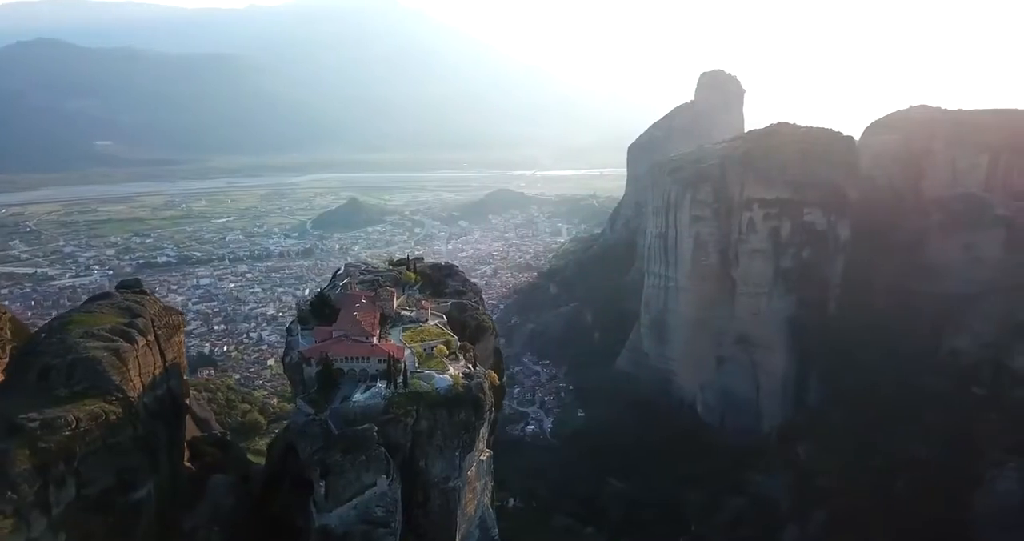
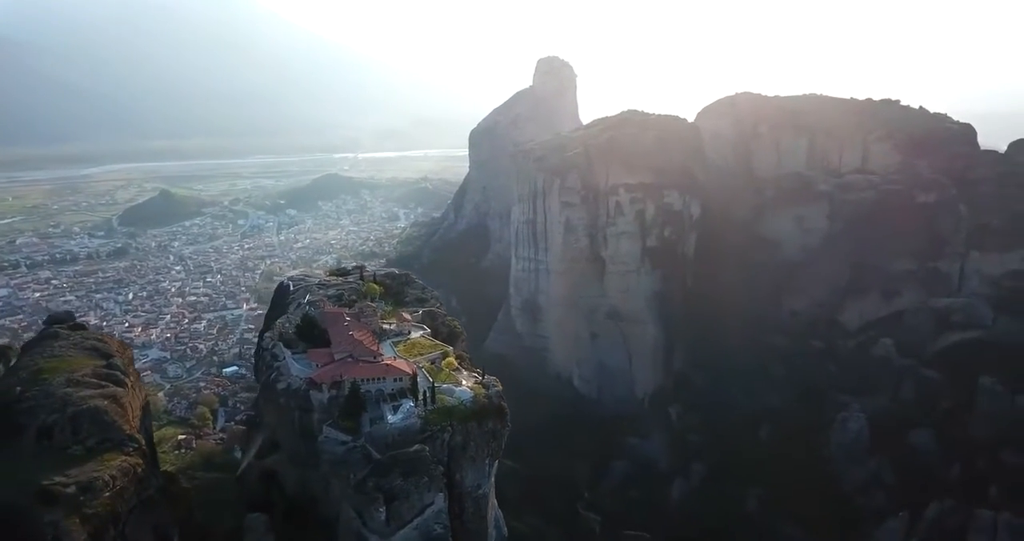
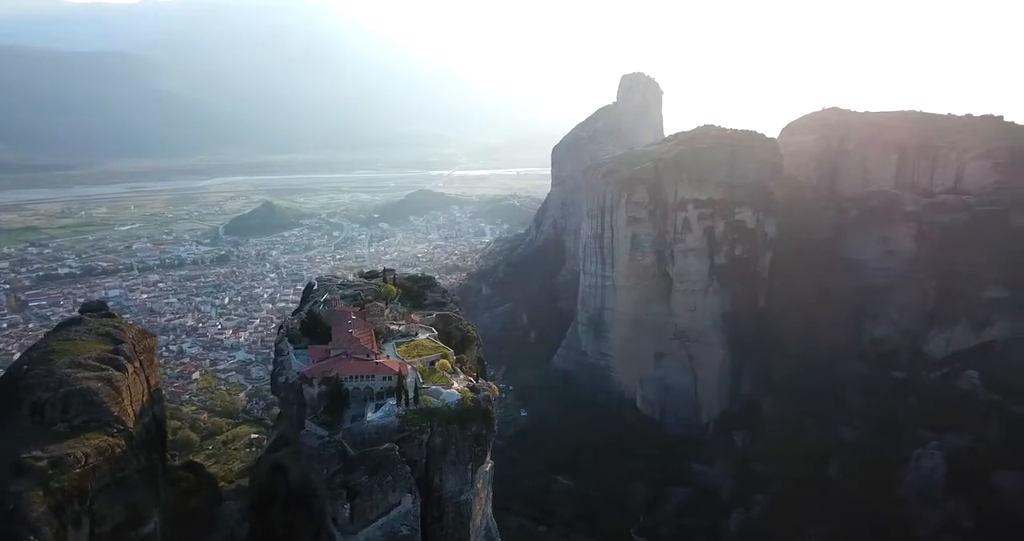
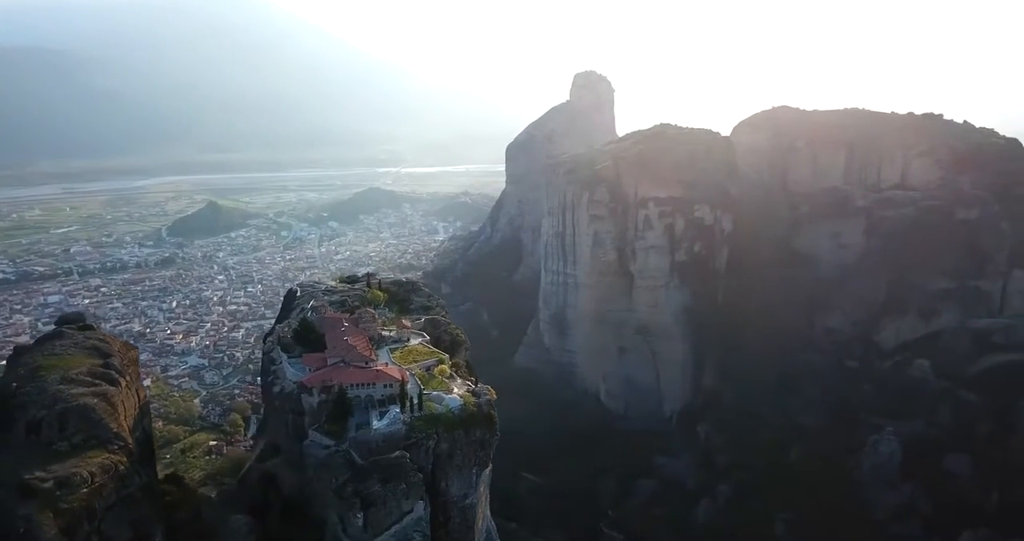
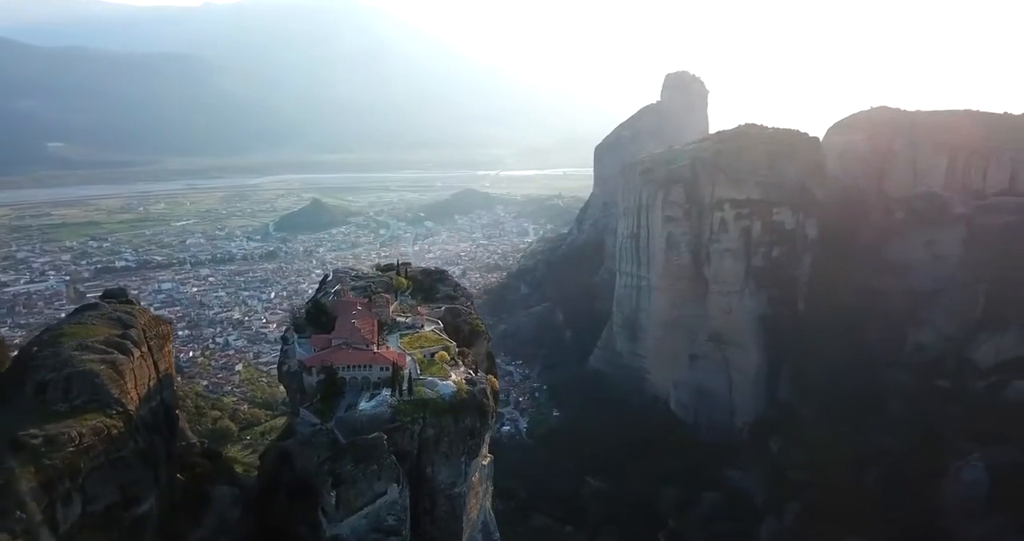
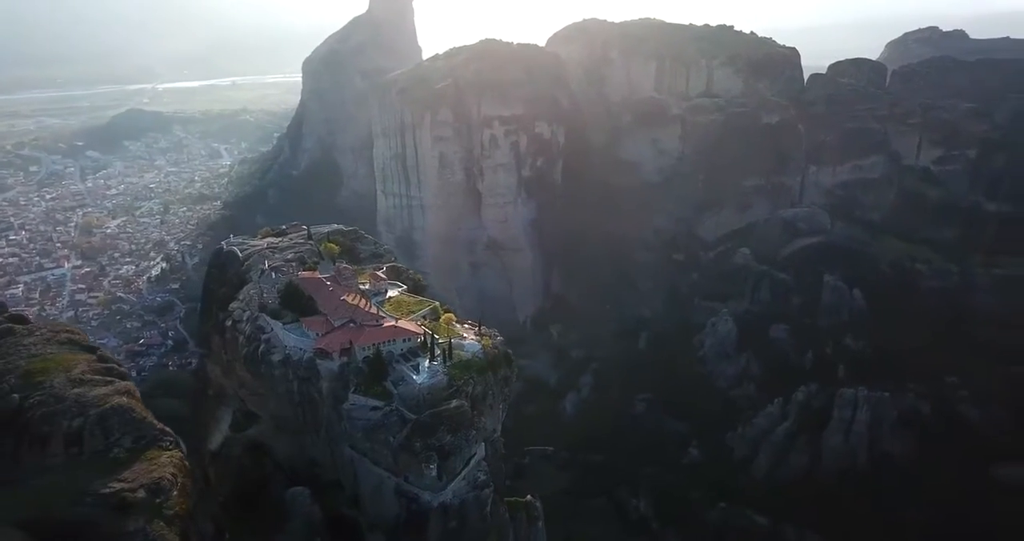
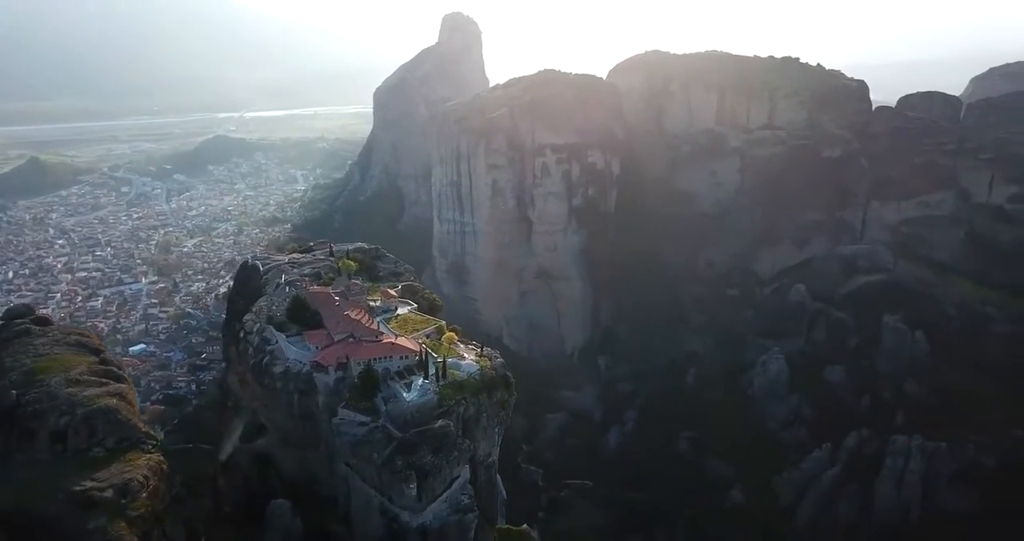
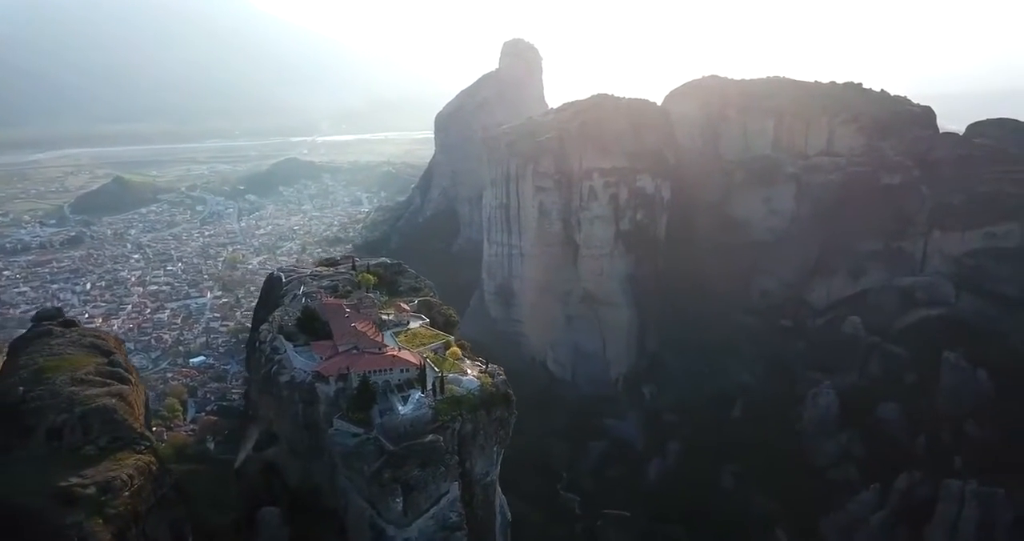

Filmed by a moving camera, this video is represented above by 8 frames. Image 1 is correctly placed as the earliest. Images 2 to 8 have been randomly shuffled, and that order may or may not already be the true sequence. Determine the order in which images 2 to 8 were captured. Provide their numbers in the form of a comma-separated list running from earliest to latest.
5, 3, 4, 2, 8, 7, 6
